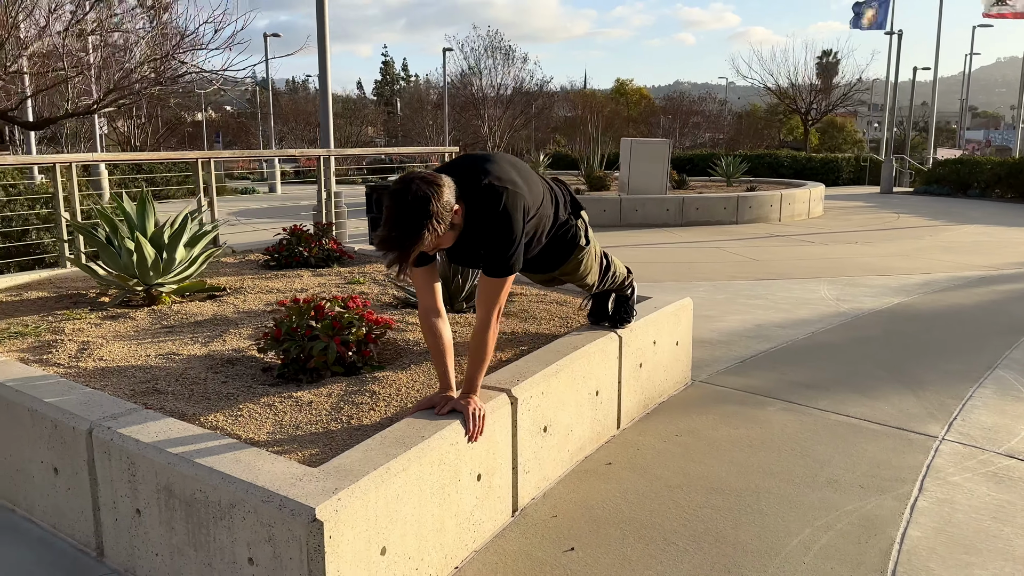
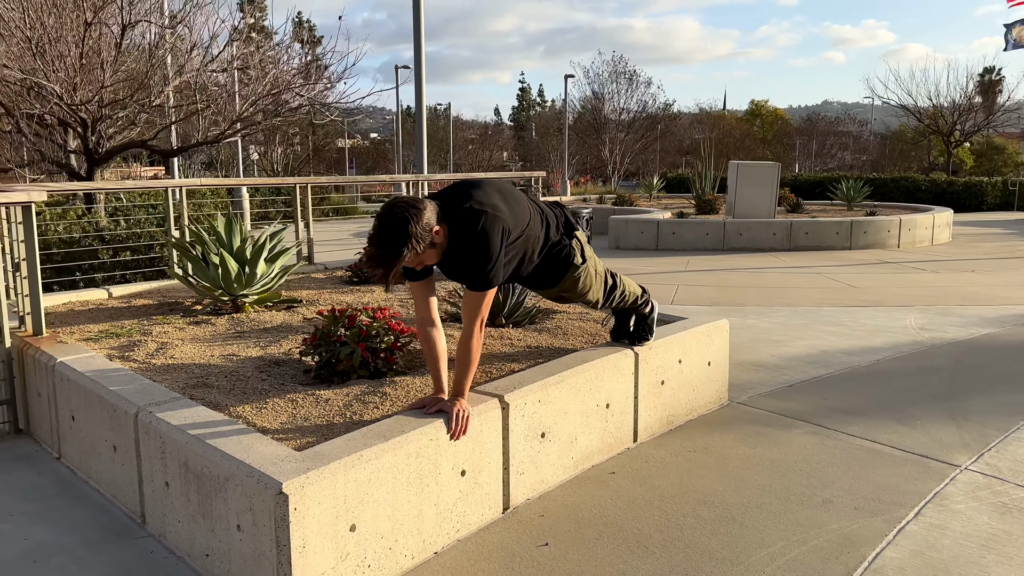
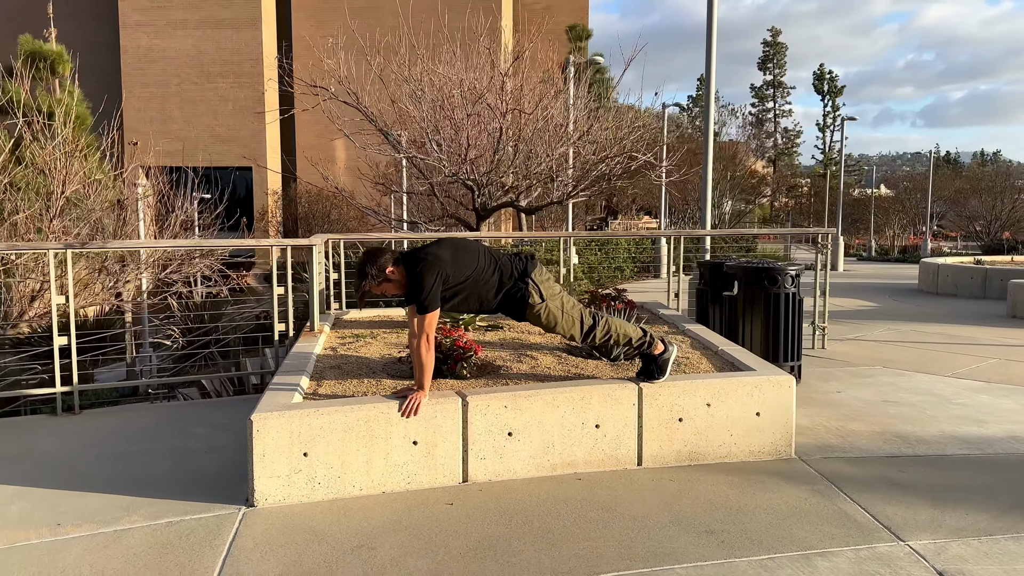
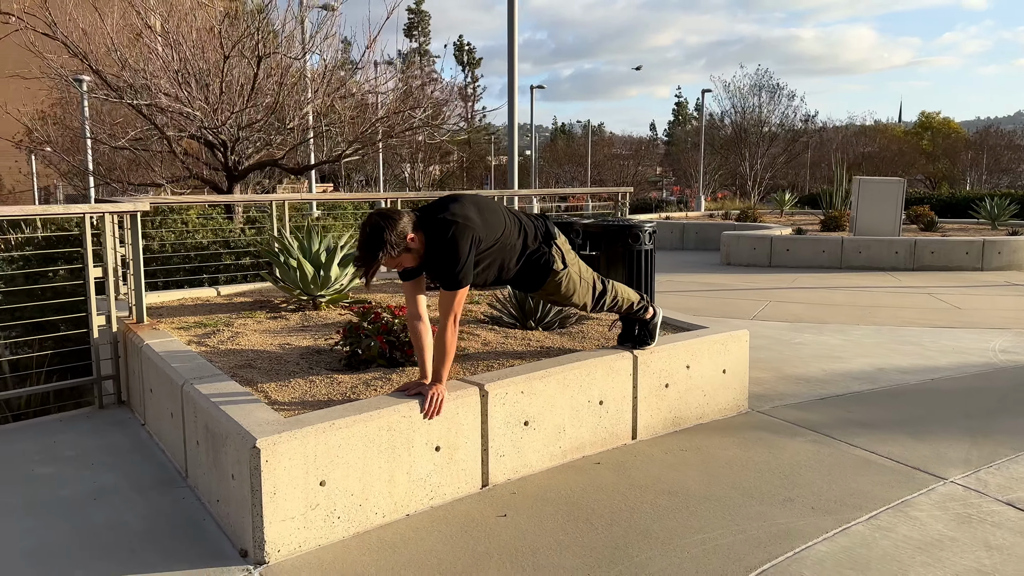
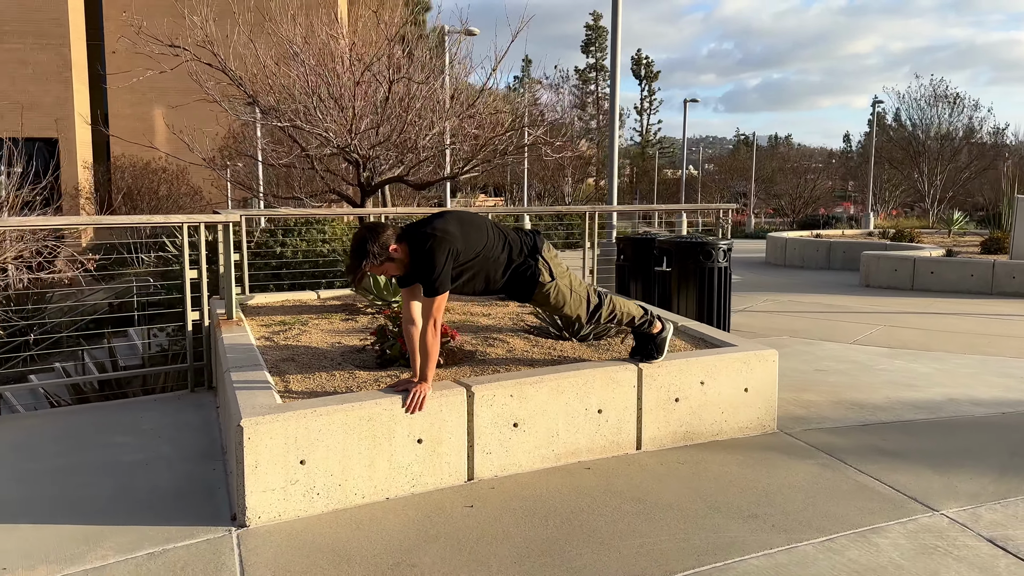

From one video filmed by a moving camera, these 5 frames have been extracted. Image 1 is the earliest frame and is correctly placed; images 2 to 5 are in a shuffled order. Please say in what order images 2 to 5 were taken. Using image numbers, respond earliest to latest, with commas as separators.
2, 4, 5, 3
